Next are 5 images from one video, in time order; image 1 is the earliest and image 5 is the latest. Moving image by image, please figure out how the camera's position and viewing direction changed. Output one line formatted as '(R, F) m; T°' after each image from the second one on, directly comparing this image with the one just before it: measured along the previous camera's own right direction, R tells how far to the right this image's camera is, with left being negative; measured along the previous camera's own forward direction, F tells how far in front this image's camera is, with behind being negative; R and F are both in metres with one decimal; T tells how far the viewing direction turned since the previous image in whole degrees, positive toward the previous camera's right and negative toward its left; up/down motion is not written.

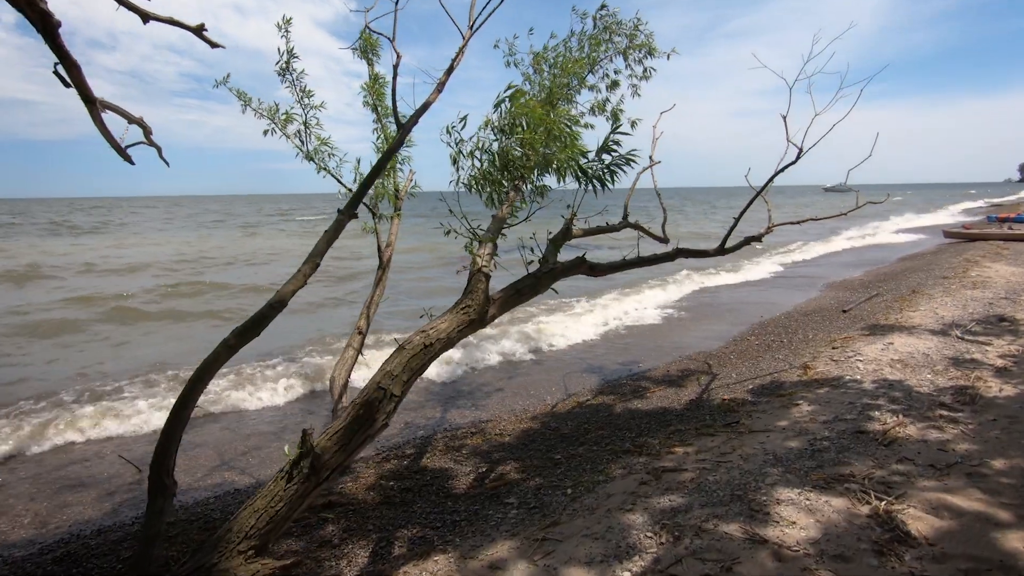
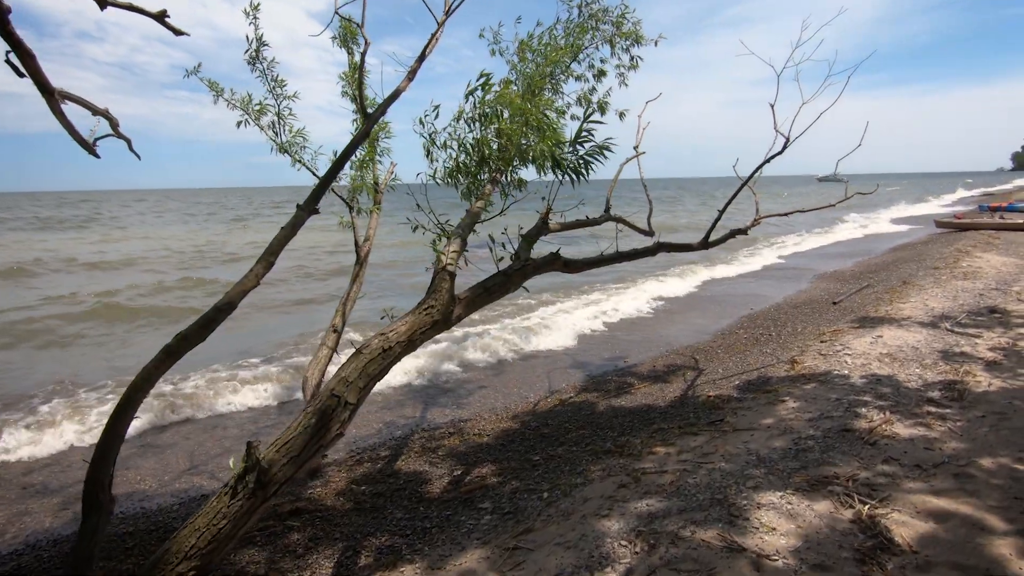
(+0.2, +0.2) m; 0°
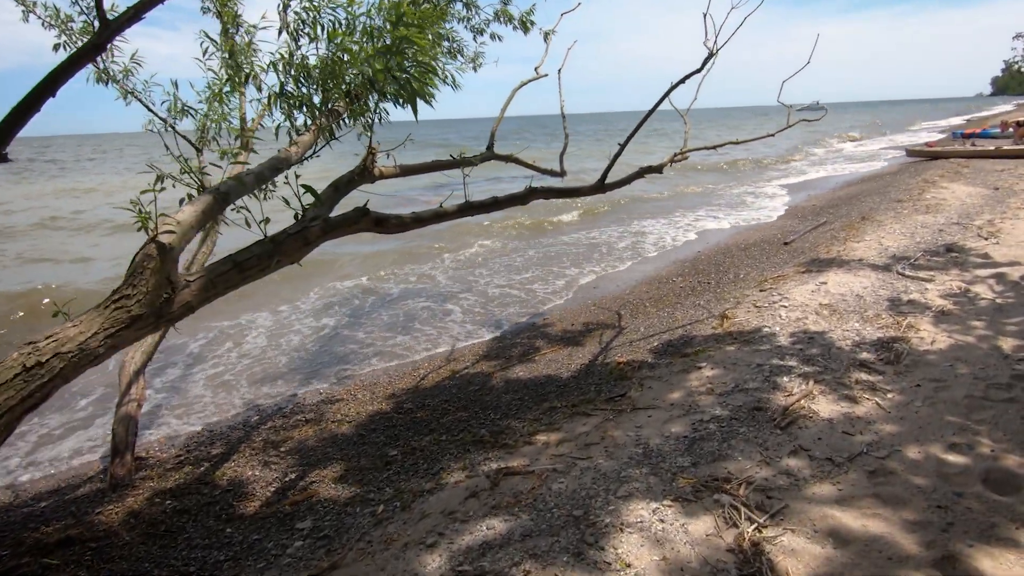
(+1.0, +0.9) m; +2°
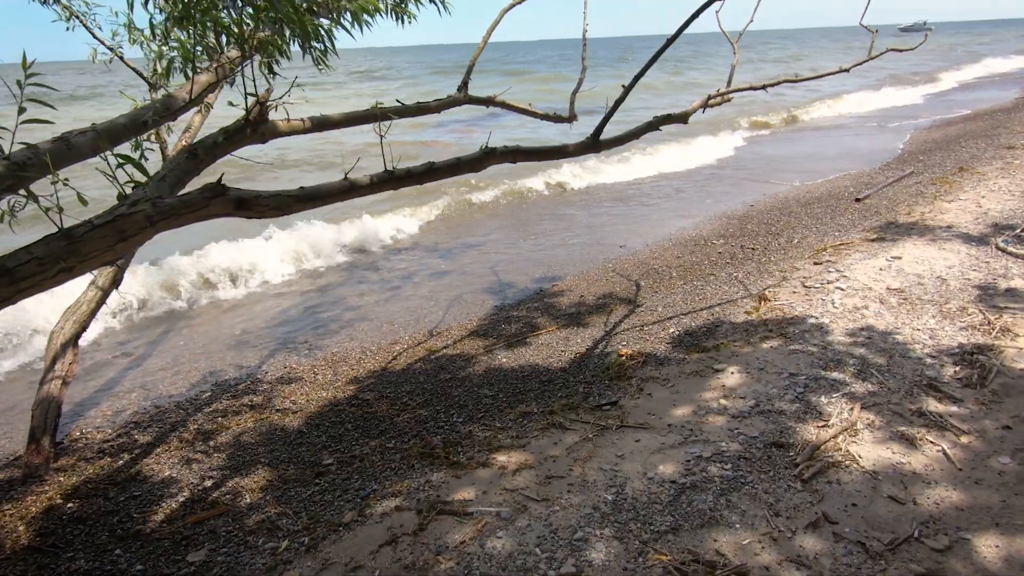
(+0.6, +0.9) m; -6°
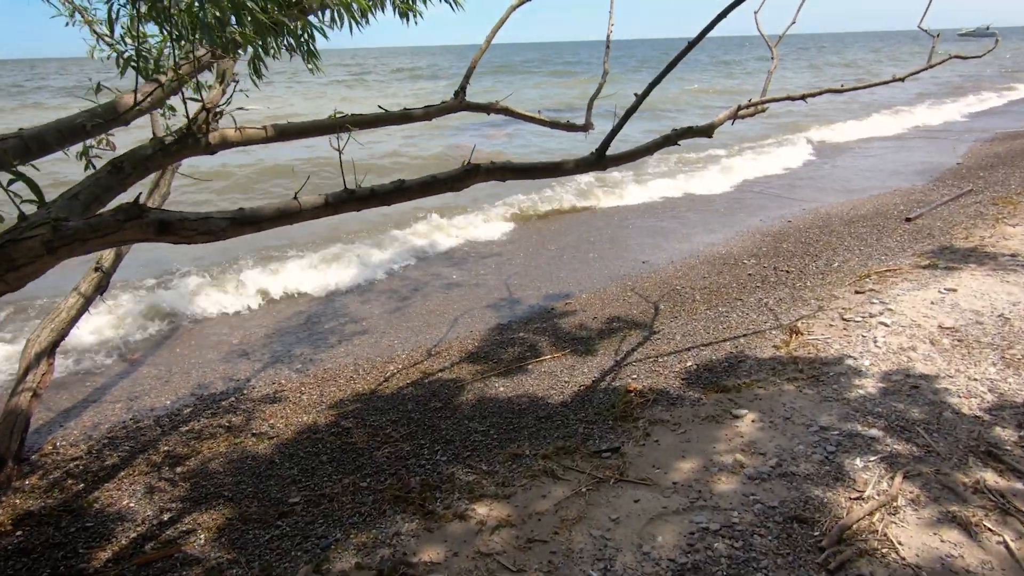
(+0.2, +0.4) m; -3°
